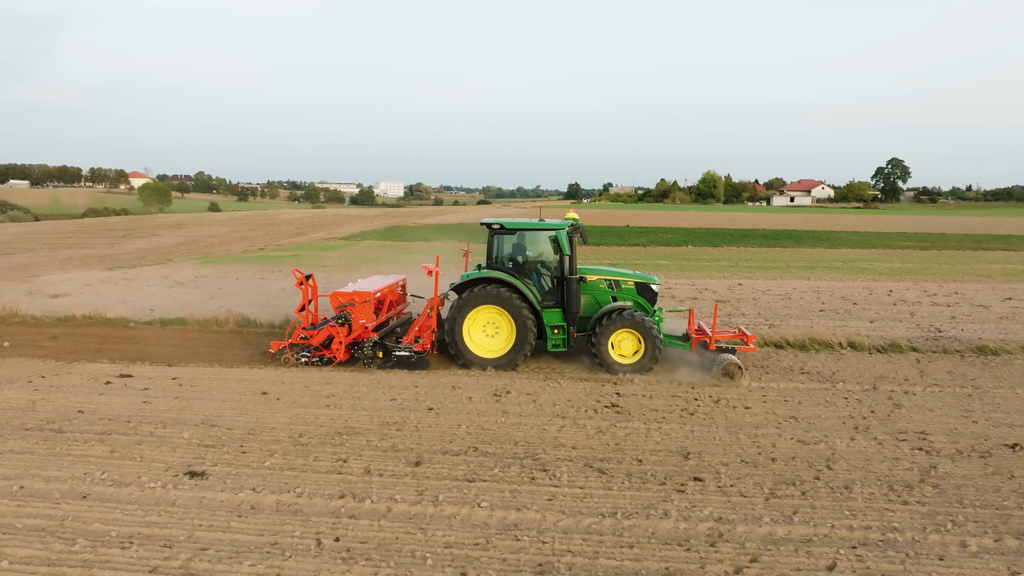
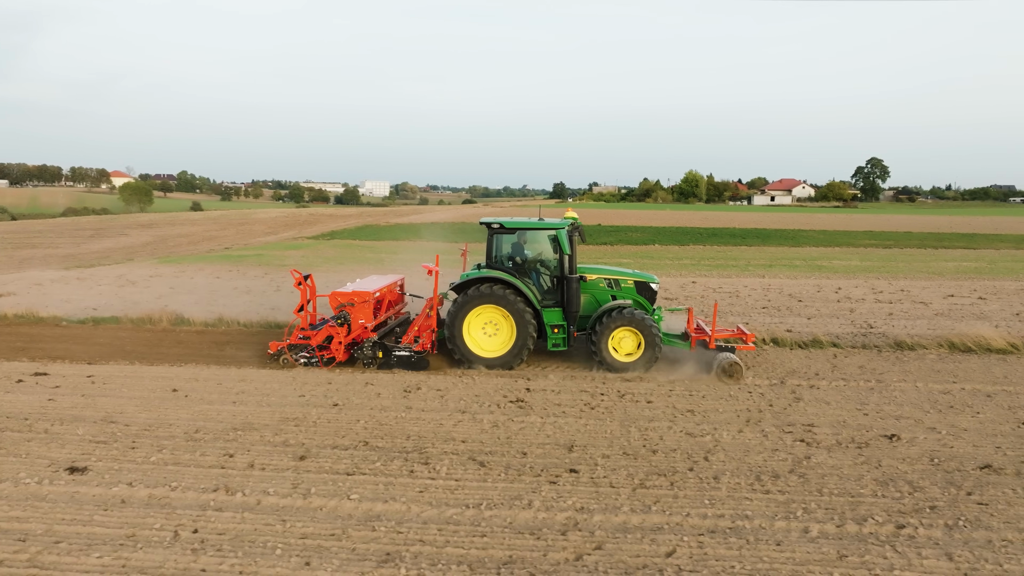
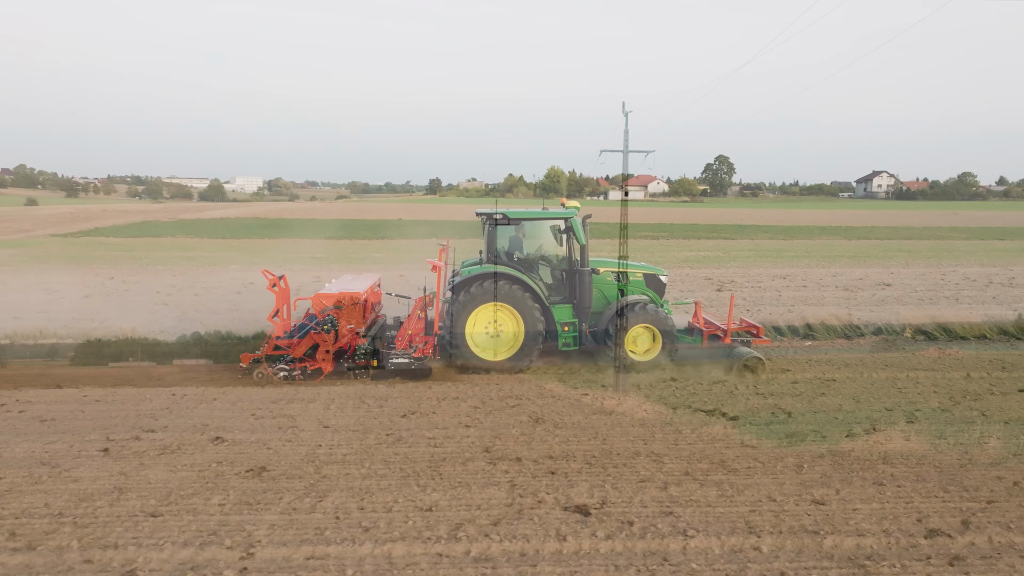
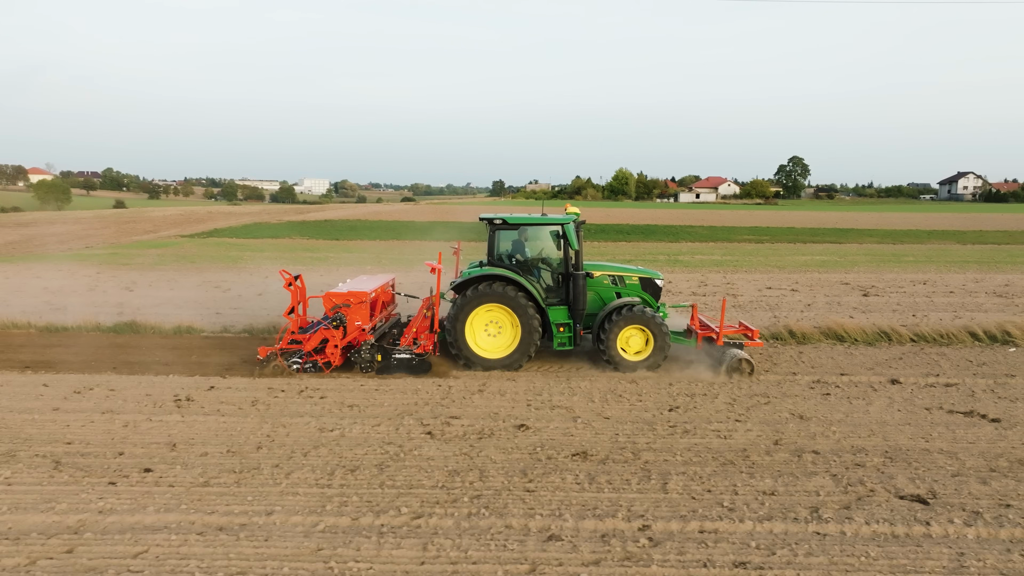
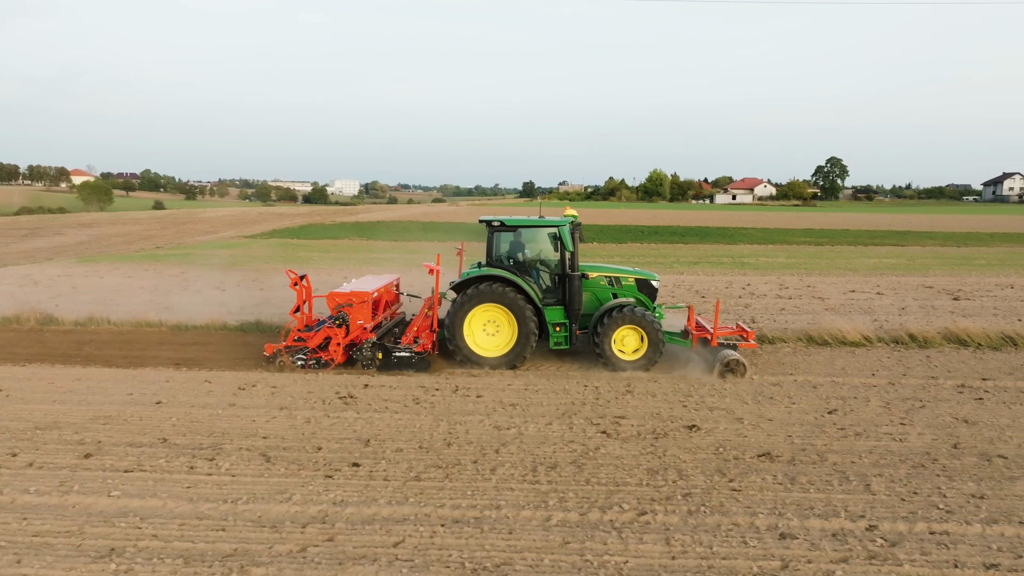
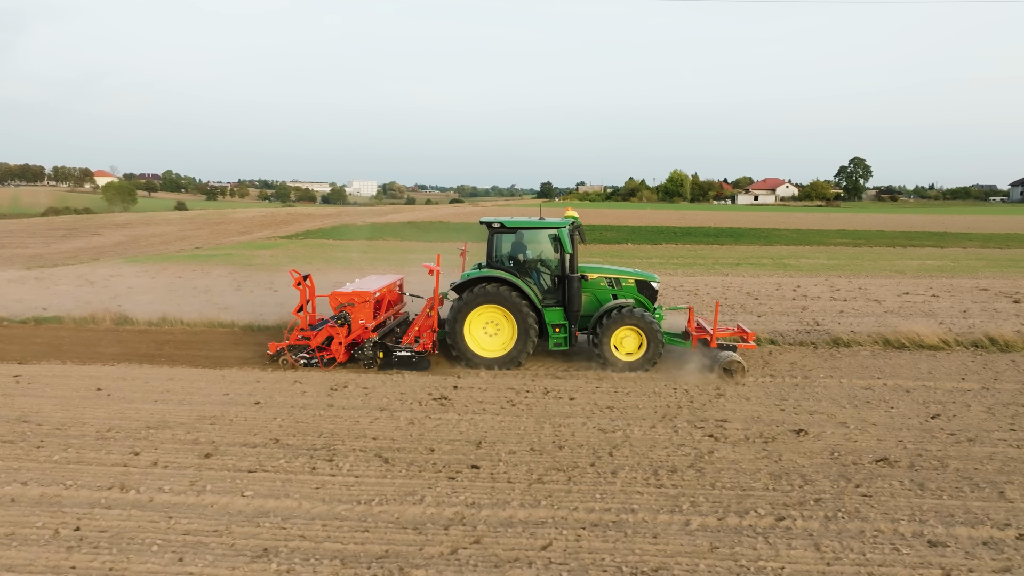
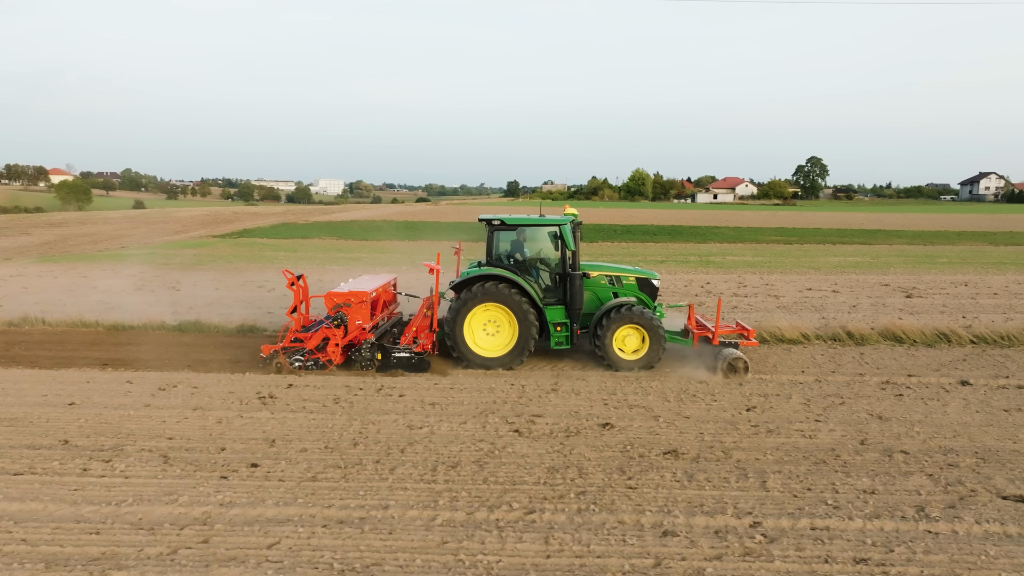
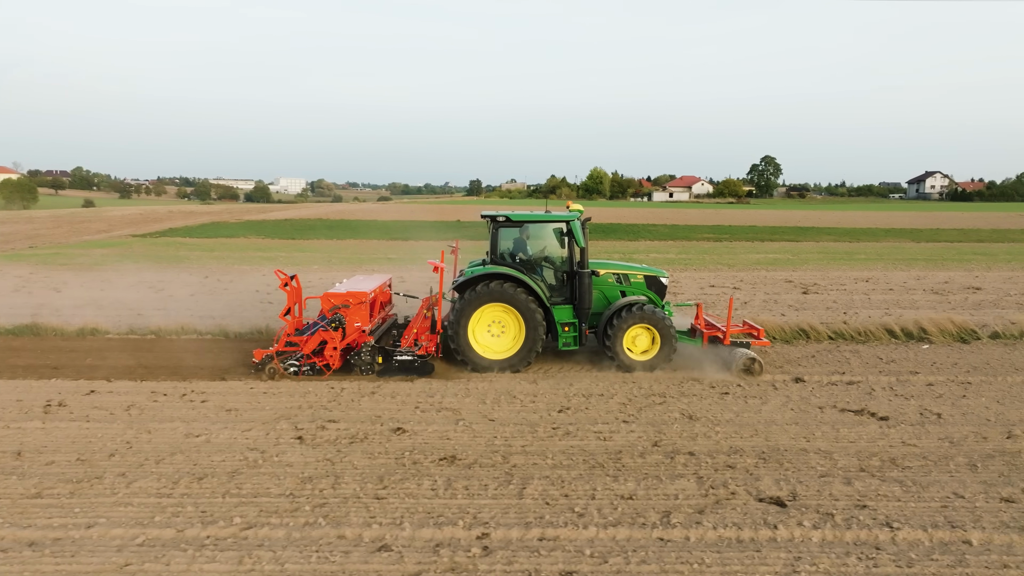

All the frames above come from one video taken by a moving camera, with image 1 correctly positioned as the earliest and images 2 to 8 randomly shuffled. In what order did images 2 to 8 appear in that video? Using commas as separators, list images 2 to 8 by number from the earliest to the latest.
2, 6, 5, 7, 4, 8, 3
